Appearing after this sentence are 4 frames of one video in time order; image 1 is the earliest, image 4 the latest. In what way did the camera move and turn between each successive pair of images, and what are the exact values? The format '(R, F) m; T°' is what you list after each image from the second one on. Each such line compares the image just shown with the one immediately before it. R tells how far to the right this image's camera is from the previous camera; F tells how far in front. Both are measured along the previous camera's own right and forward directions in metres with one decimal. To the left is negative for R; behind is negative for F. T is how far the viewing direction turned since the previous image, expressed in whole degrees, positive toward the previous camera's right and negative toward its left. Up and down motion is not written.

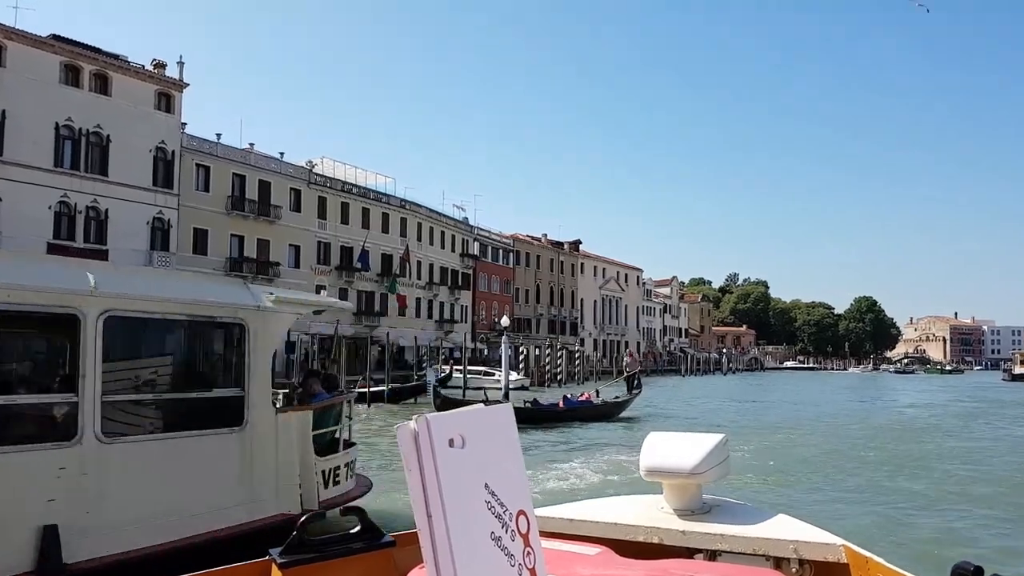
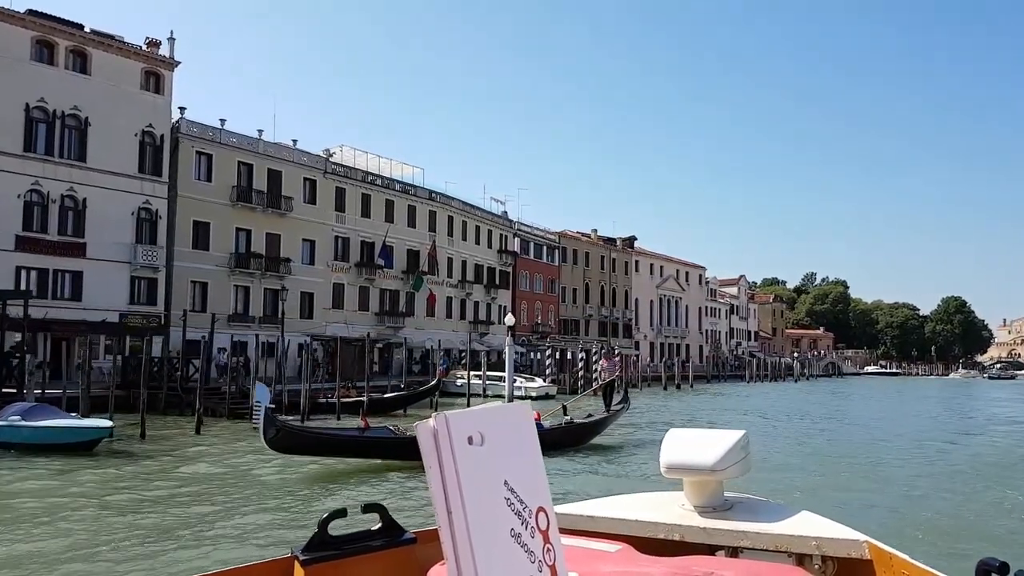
(+0.8, +1.6) m; -5°
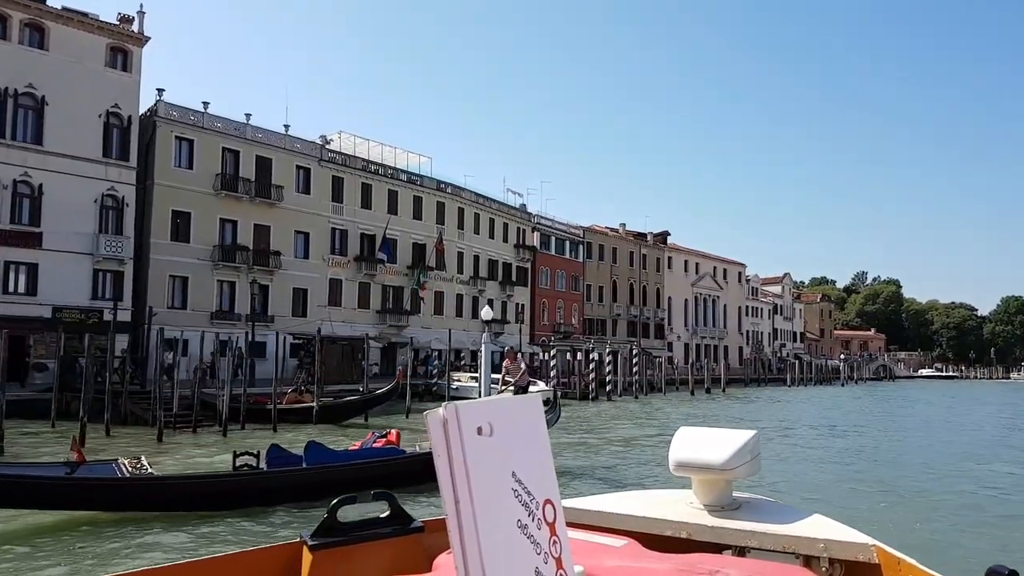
(+0.7, +1.3) m; -3°
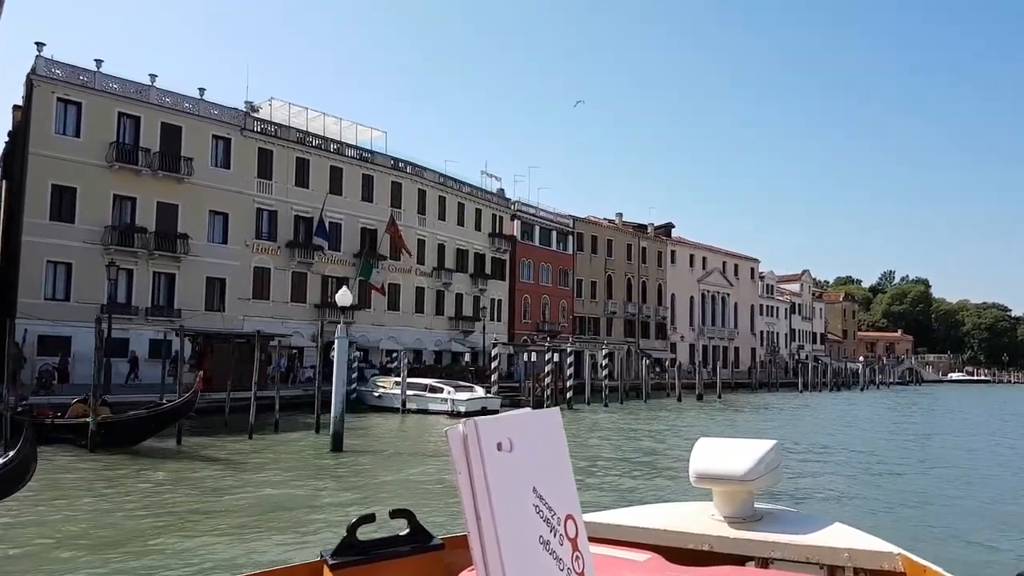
(+1.1, +2.2) m; -2°
